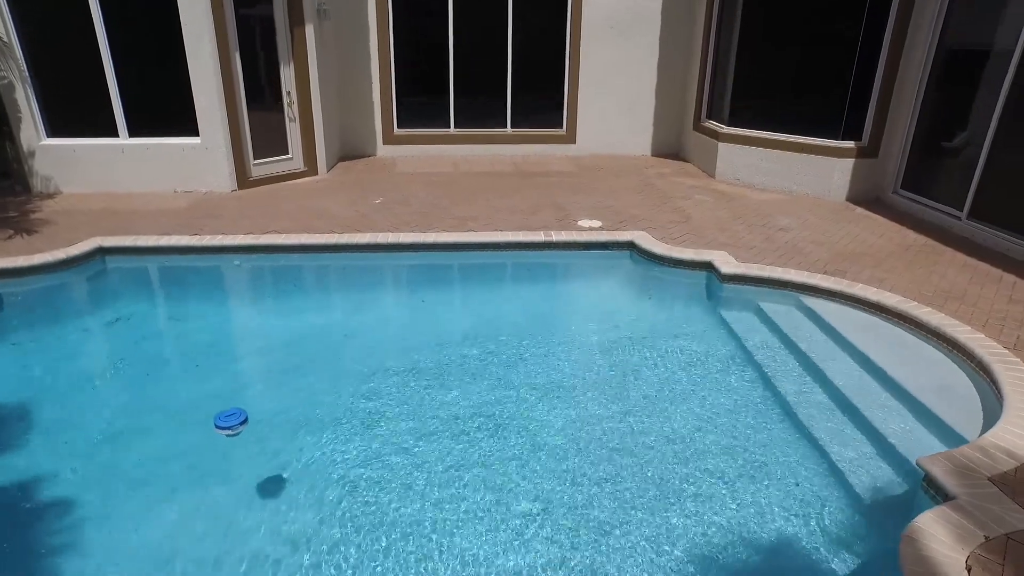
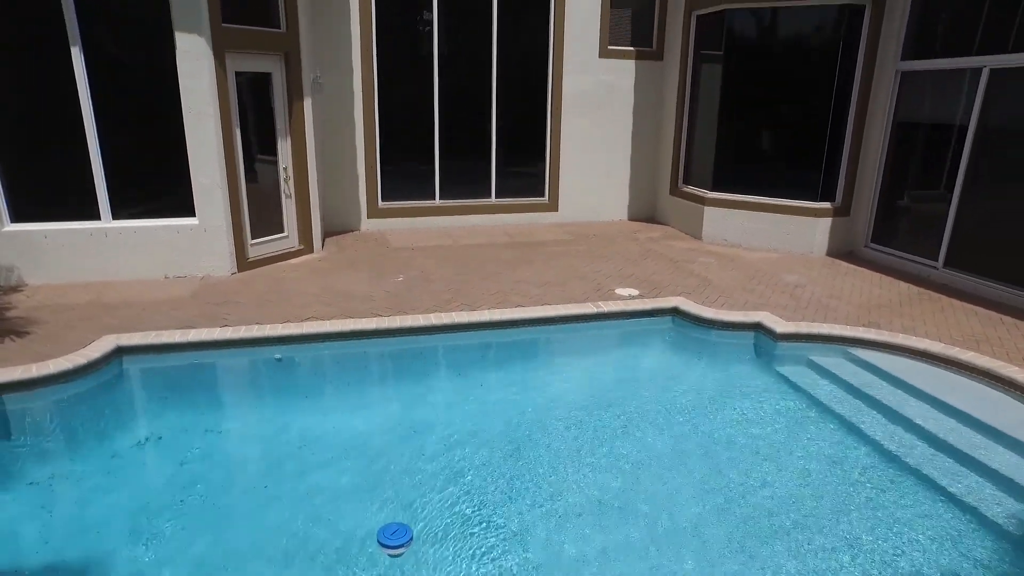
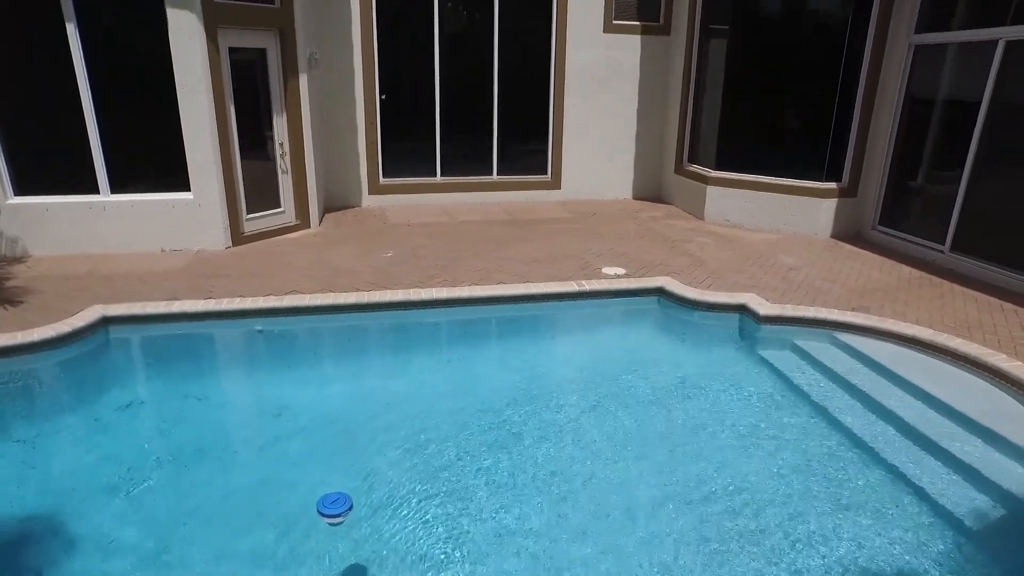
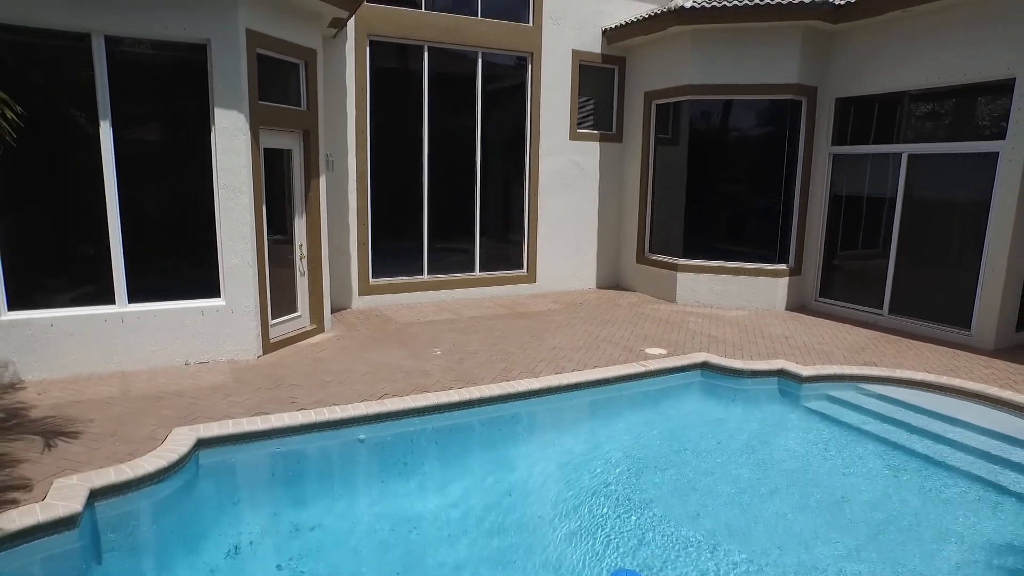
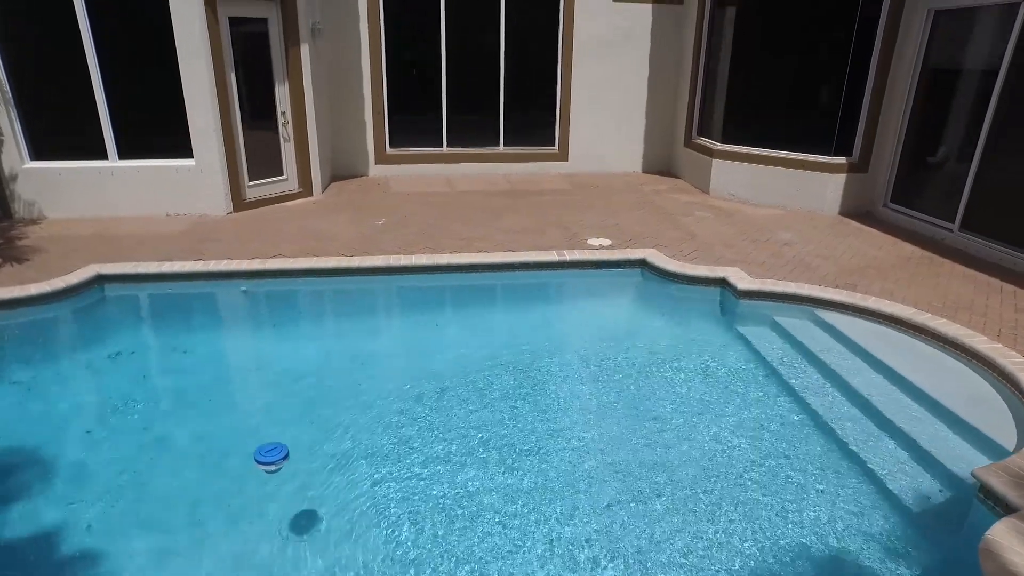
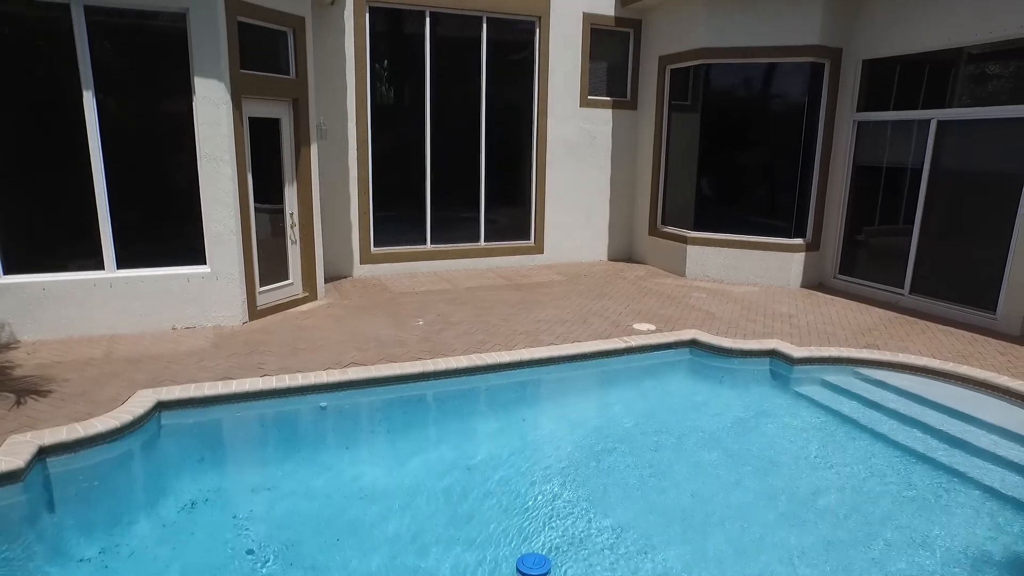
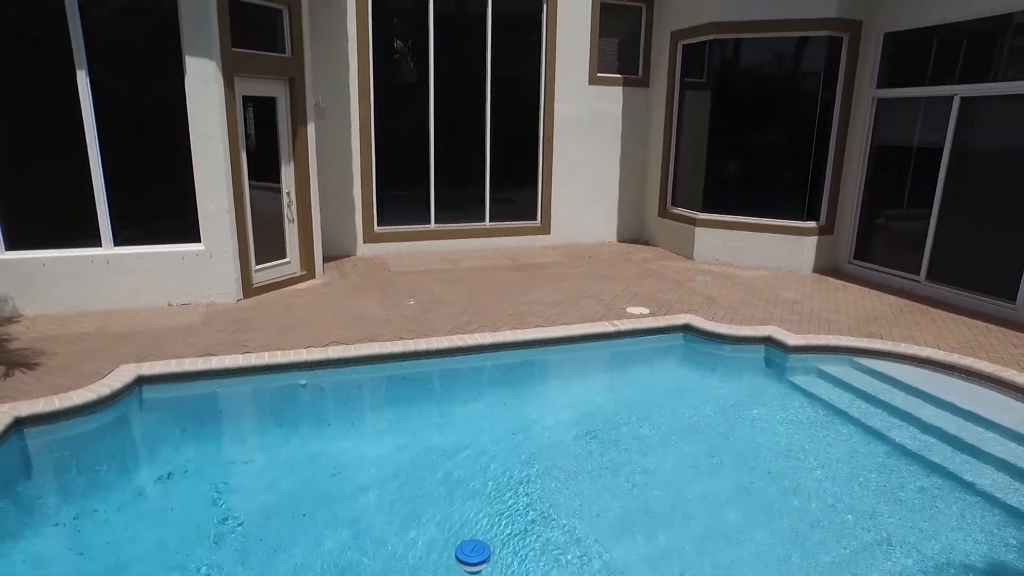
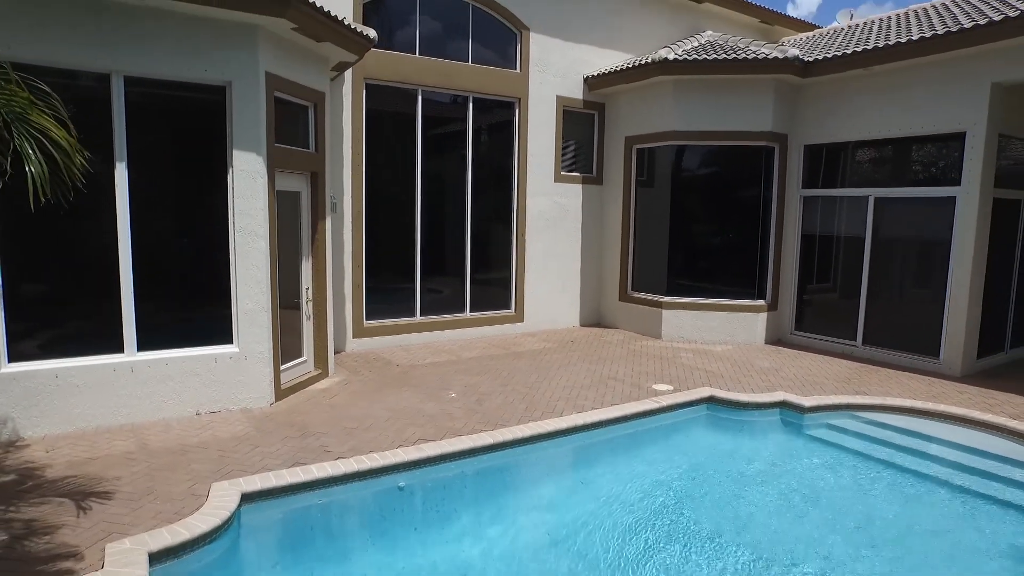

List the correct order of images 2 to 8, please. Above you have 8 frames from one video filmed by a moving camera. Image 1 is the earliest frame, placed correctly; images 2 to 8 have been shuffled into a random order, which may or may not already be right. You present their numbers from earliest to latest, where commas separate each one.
5, 3, 2, 7, 6, 4, 8
